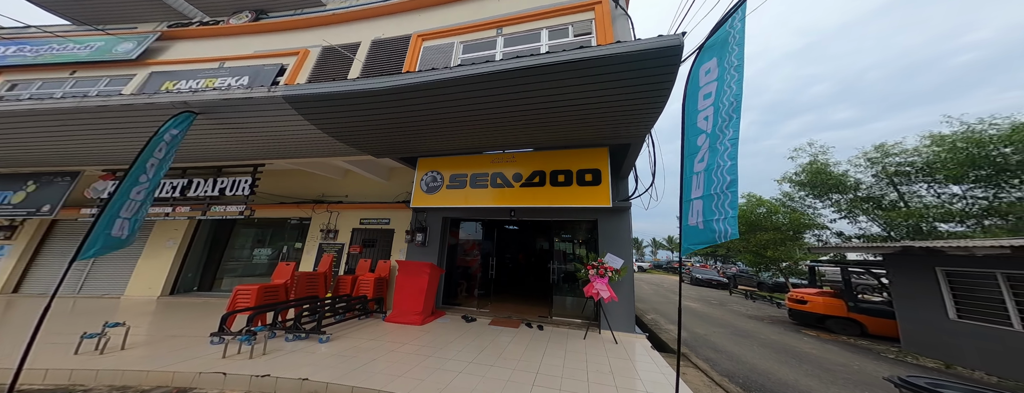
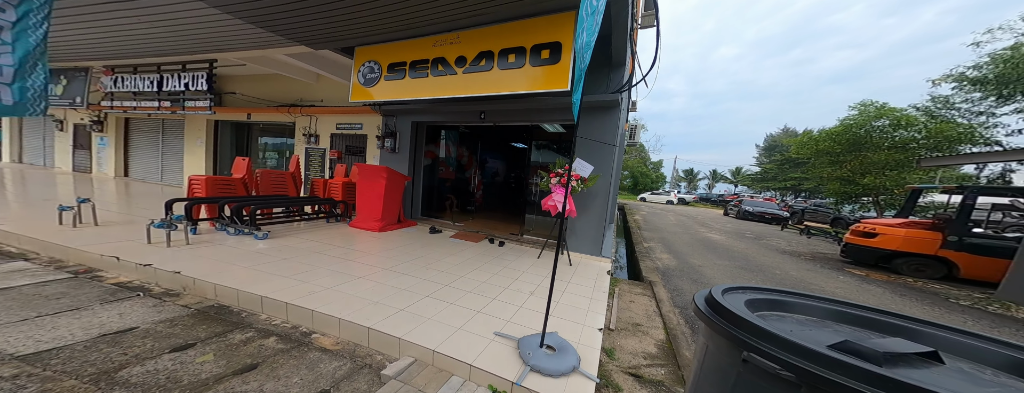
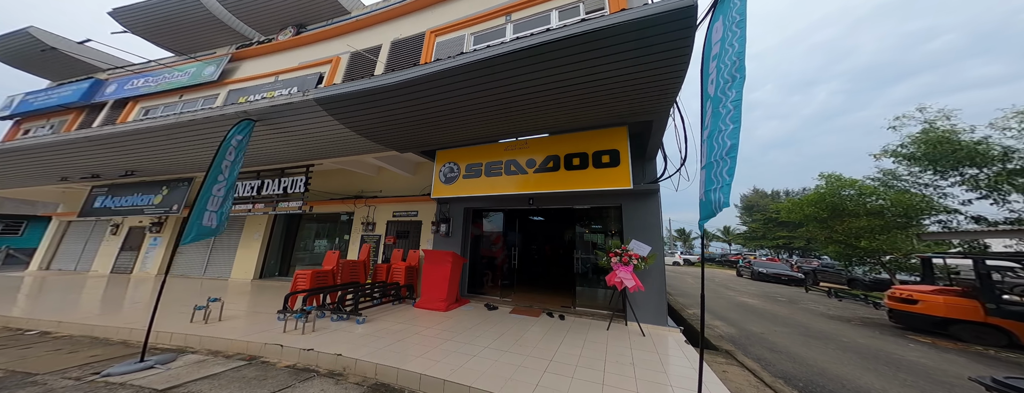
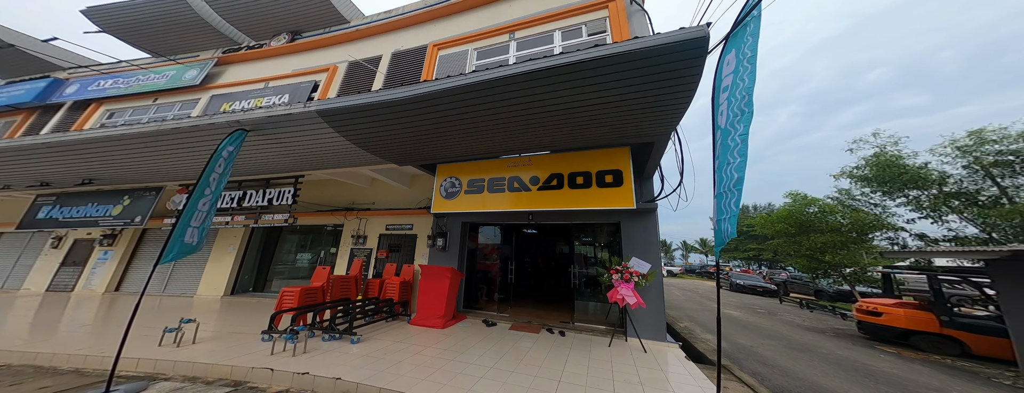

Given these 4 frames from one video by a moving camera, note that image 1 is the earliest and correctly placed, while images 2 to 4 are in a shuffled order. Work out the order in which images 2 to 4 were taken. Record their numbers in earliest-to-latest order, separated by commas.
4, 3, 2
